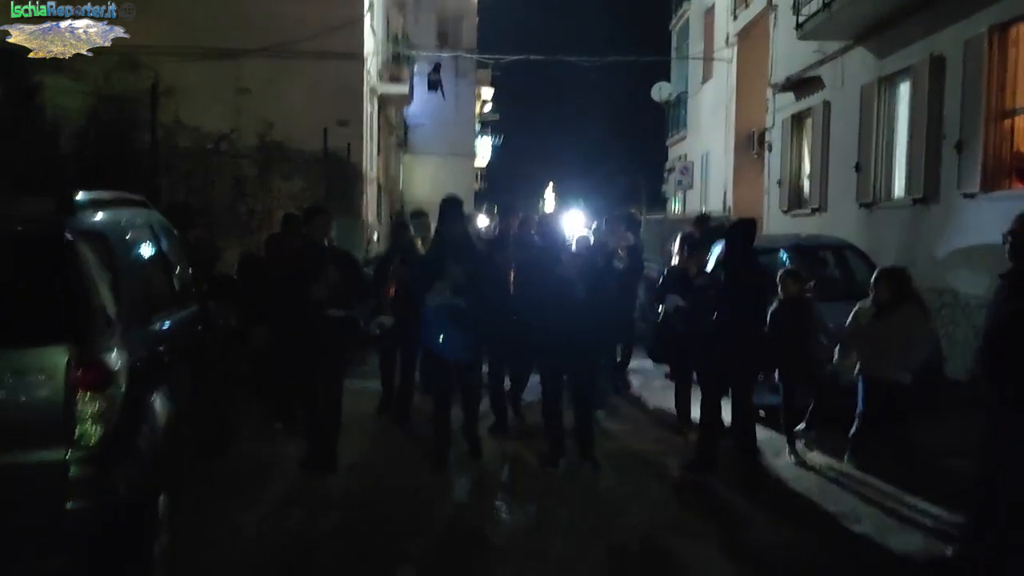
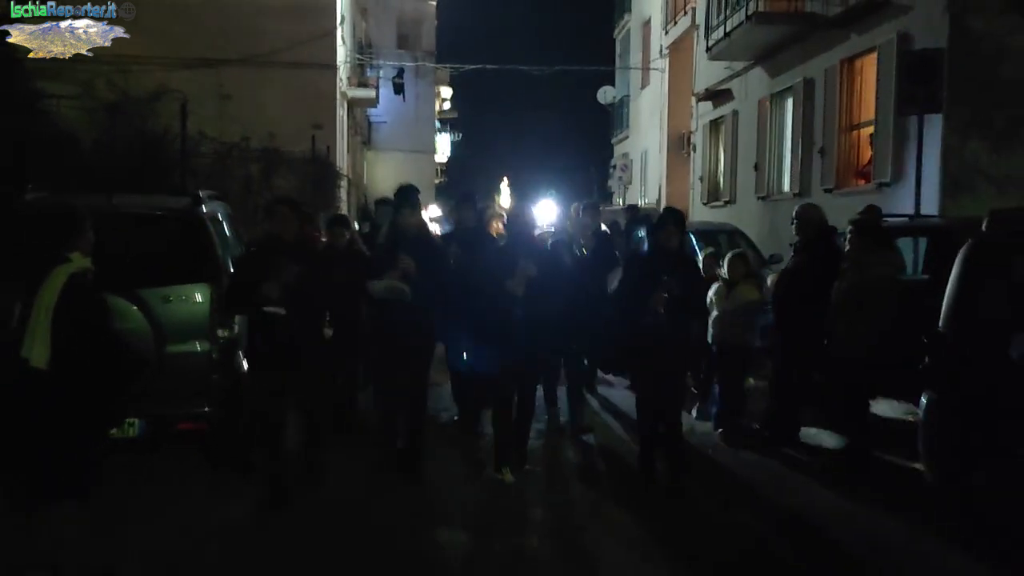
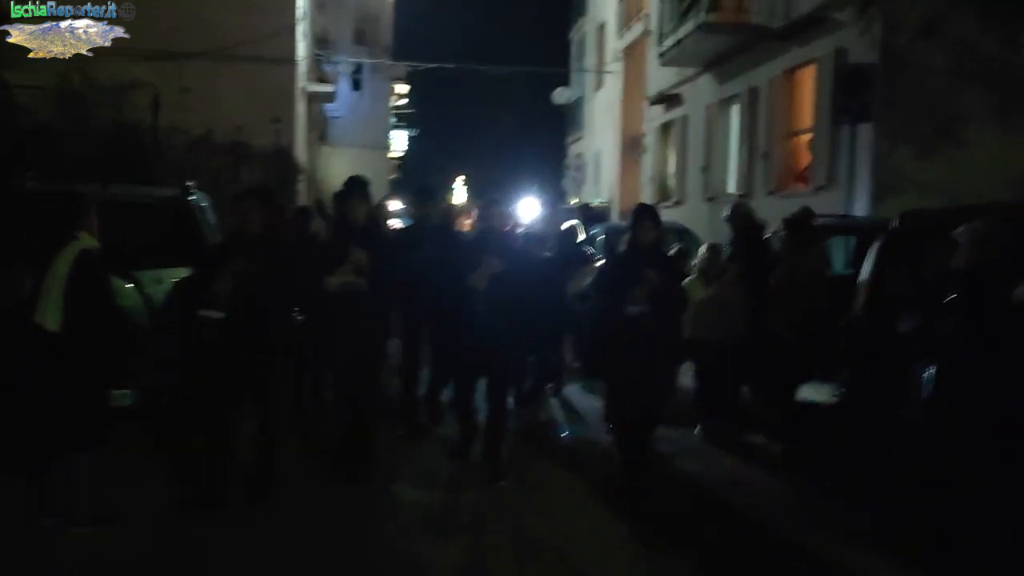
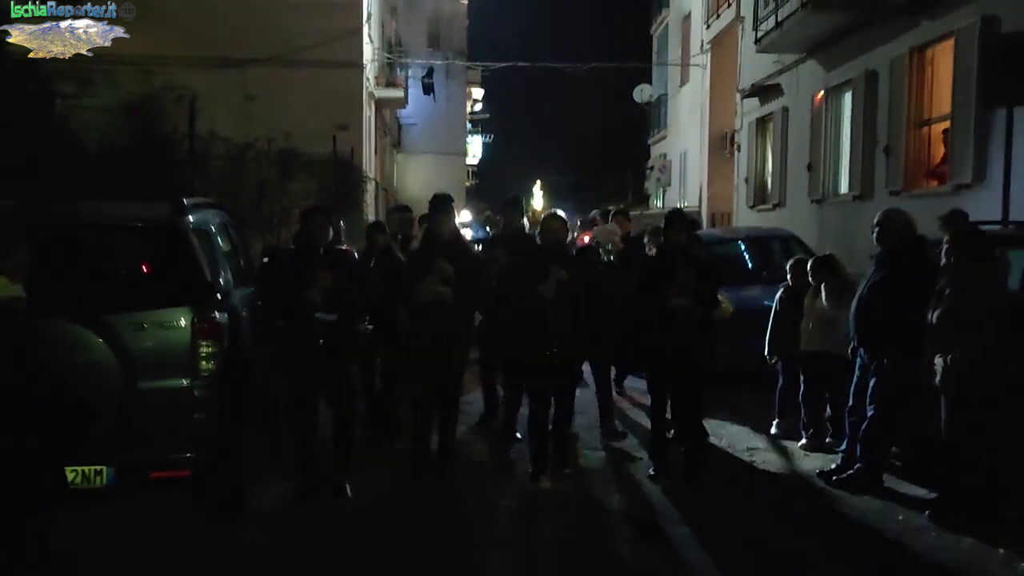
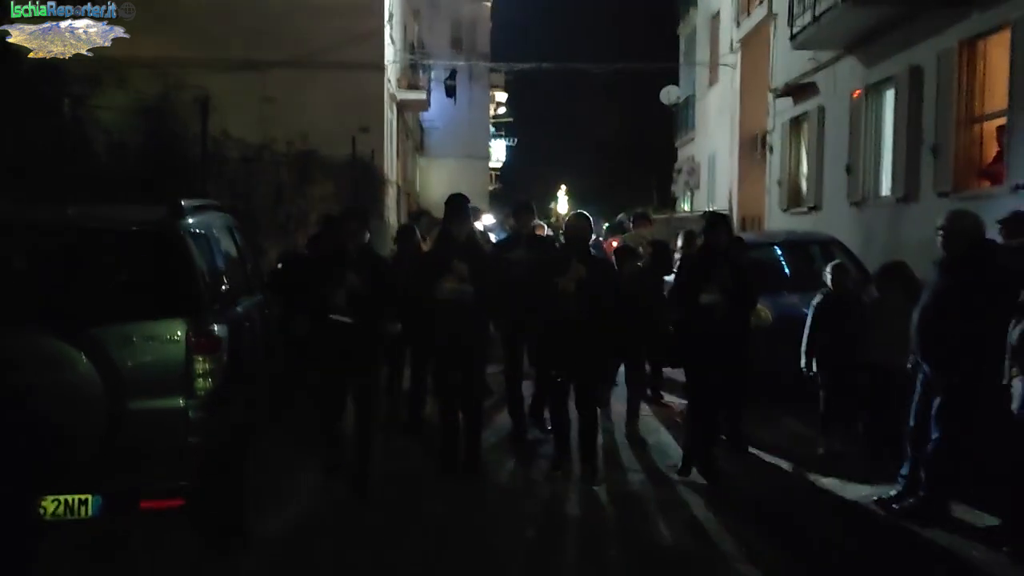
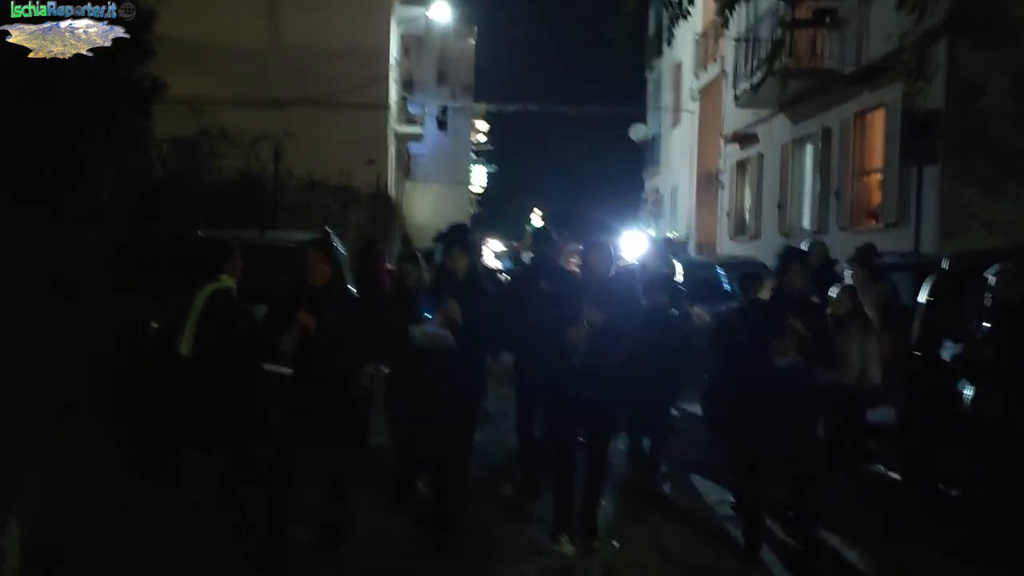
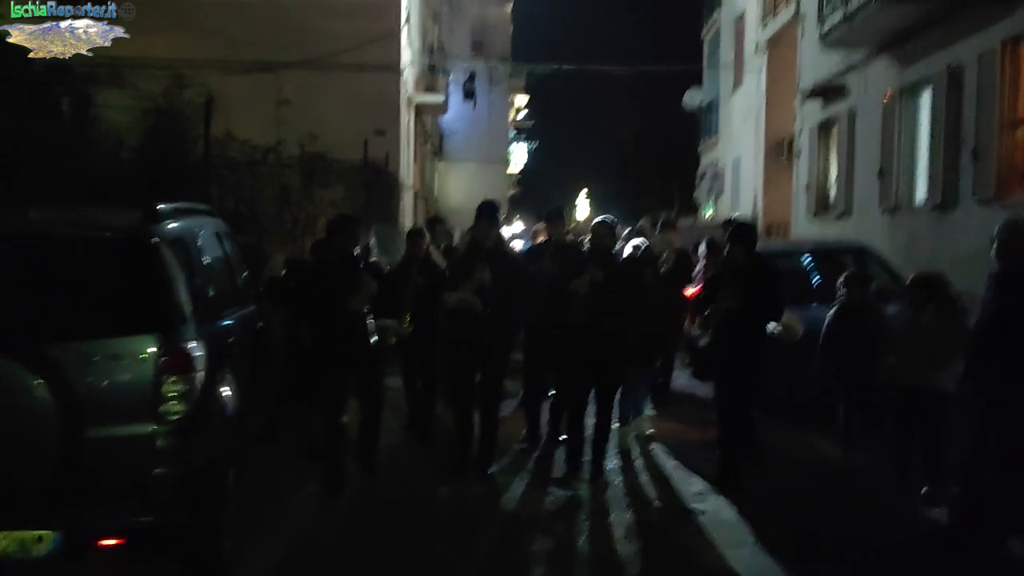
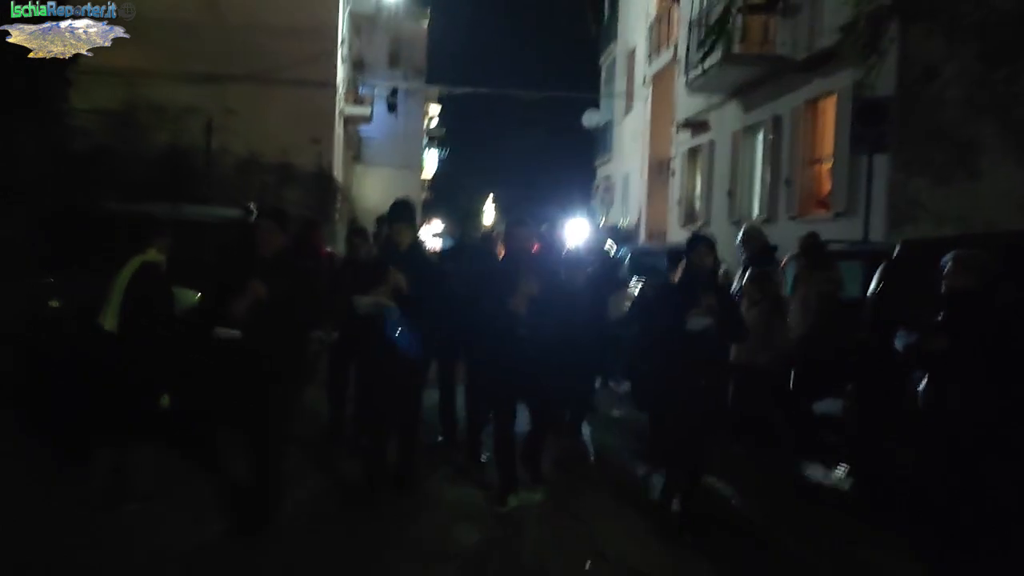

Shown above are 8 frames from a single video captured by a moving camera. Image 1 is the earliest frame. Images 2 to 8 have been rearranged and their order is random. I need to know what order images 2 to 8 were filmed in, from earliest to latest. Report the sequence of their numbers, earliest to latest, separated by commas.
7, 5, 4, 2, 3, 8, 6
